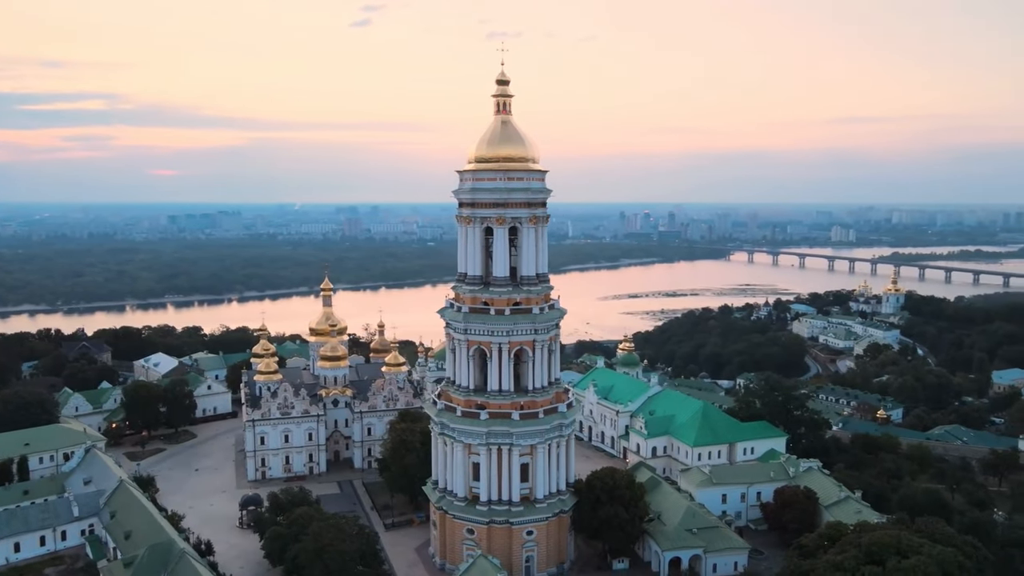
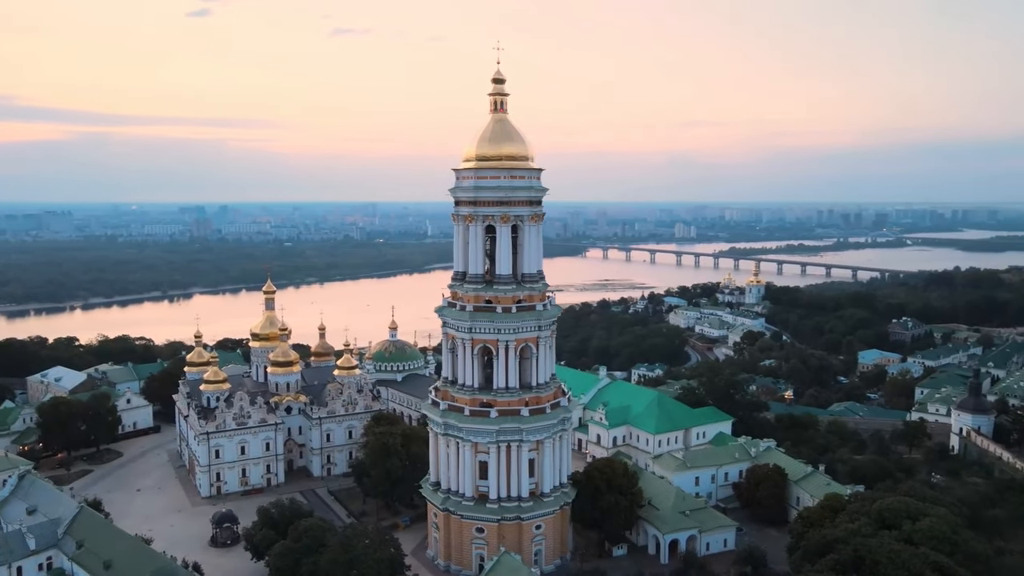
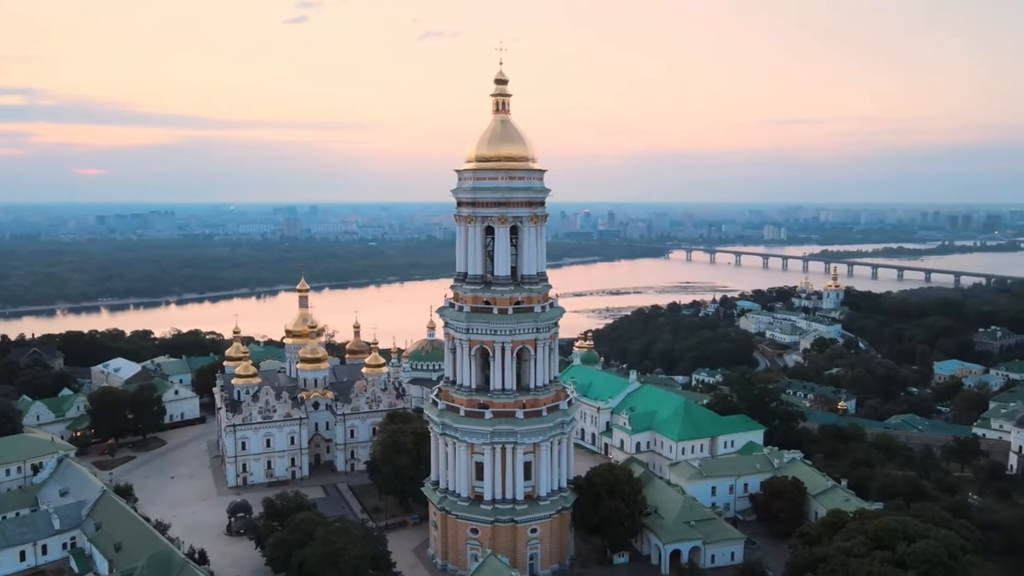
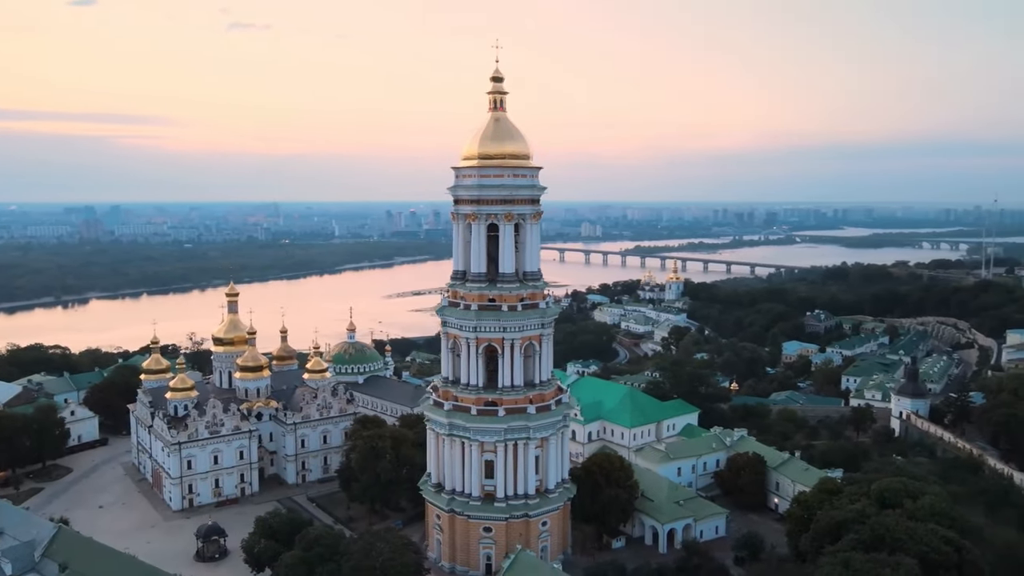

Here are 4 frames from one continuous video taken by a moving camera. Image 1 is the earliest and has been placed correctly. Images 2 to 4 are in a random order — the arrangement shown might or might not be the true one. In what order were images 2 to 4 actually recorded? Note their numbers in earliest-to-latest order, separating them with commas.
3, 2, 4
